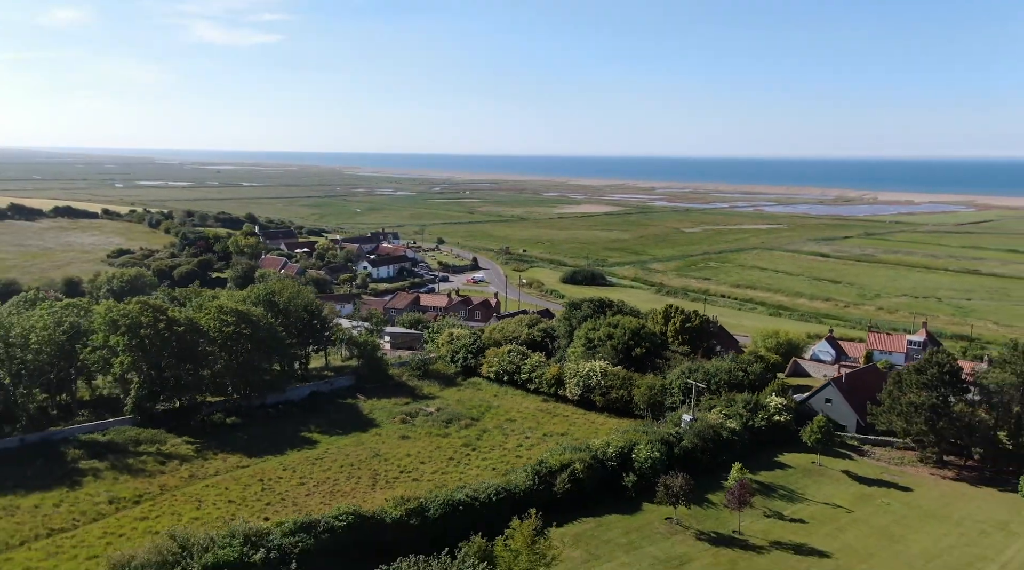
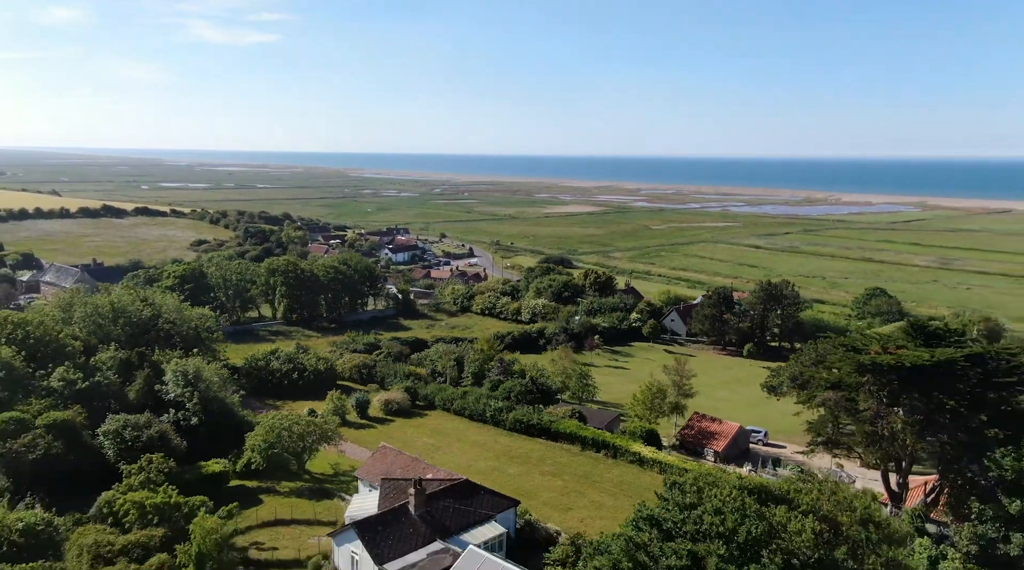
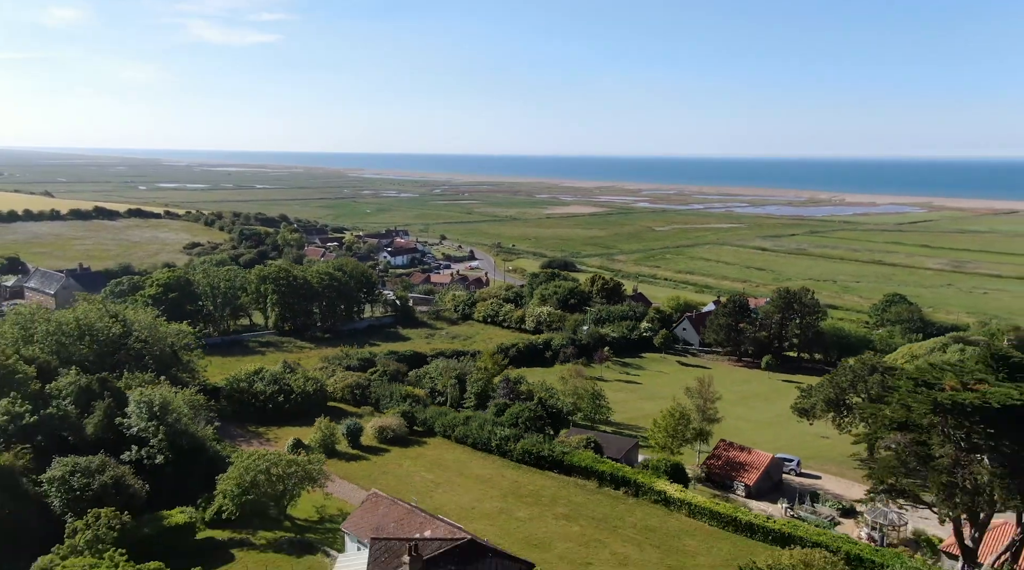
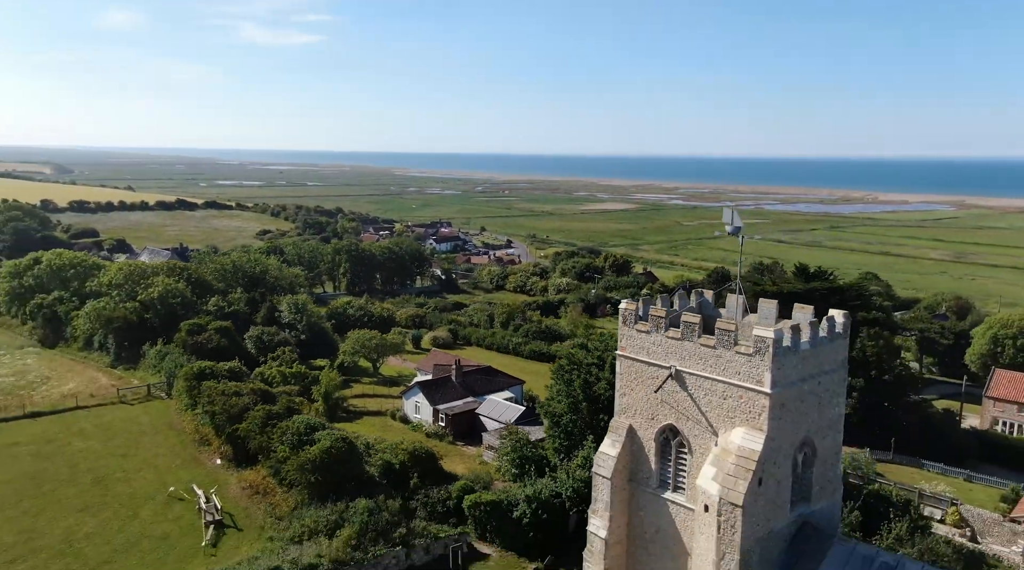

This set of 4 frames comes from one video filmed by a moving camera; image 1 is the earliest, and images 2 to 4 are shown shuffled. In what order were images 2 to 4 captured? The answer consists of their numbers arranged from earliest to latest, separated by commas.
3, 2, 4
